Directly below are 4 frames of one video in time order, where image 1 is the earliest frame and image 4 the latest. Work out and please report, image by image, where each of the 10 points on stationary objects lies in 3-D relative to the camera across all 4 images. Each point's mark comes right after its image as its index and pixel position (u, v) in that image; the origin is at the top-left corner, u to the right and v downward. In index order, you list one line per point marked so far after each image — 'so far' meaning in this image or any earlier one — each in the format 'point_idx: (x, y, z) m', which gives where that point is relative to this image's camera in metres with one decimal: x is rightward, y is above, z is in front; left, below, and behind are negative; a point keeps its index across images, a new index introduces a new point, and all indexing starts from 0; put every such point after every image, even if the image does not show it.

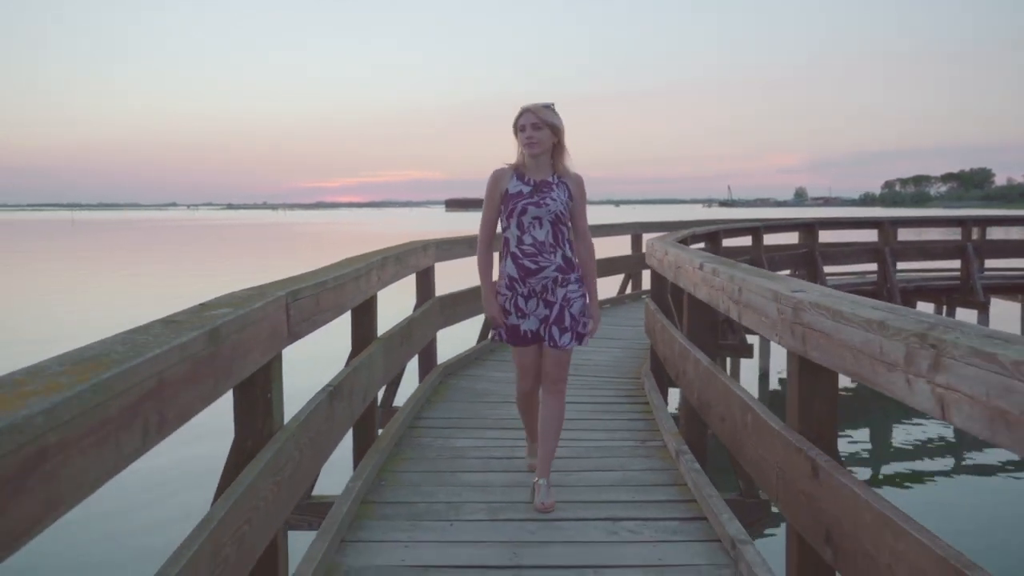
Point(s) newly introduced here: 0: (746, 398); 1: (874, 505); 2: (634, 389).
0: (+0.8, -0.4, +2.5) m
1: (+0.8, -0.5, +1.7) m
2: (+0.8, -0.6, +5.1) m
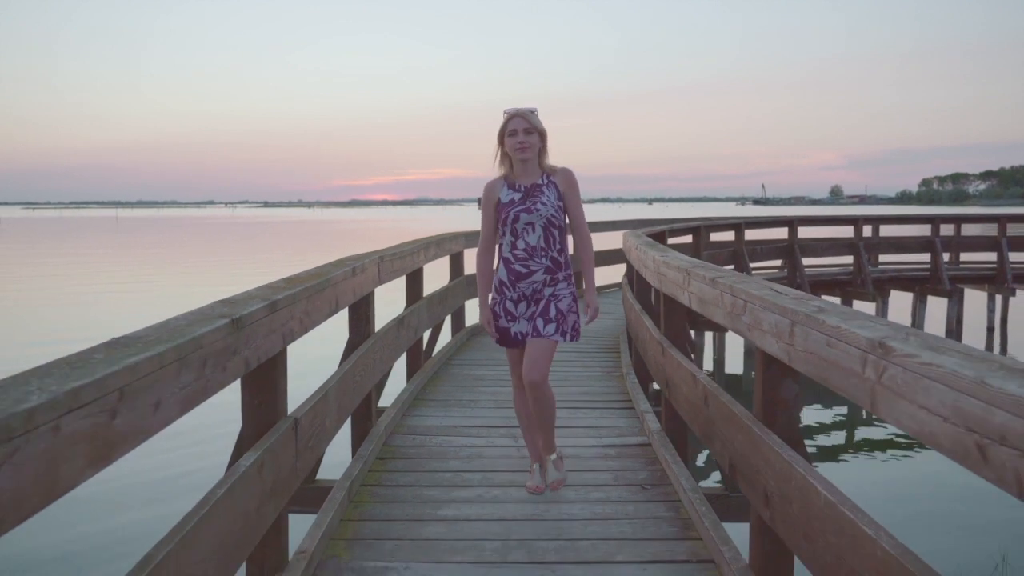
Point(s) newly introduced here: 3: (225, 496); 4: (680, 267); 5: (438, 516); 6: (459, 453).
0: (+0.8, -0.2, +4.2) m
1: (+0.7, -0.3, +3.4) m
2: (+0.9, -0.5, +6.8) m
3: (-0.7, -0.5, +1.7) m
4: (+0.7, +0.1, +3.3) m
5: (-0.3, -0.9, +3.1) m
6: (-0.3, -0.8, +3.9) m
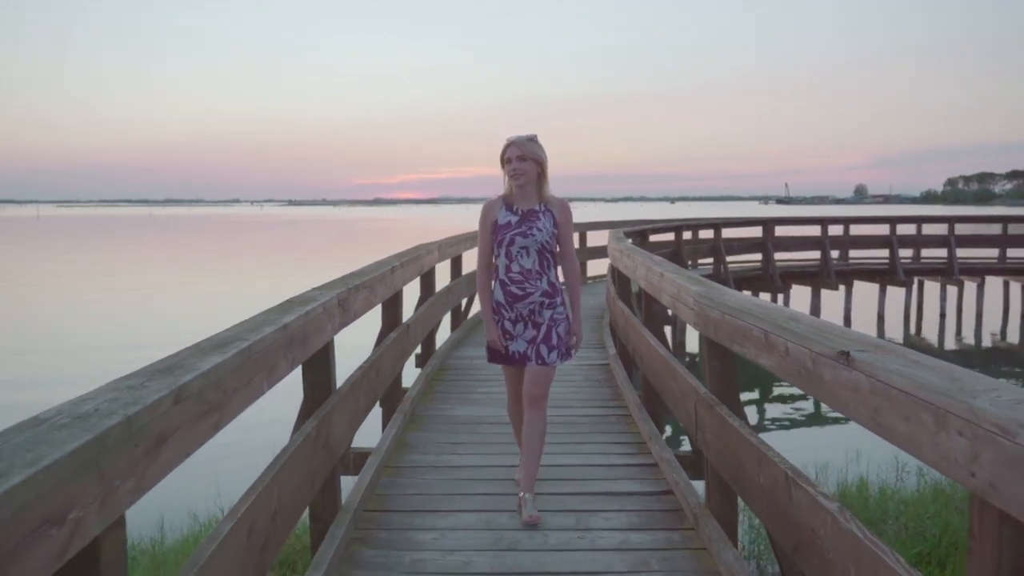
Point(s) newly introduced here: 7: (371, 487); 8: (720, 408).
0: (+0.8, 0.0, +6.4) m
1: (+0.8, -0.1, +5.6) m
2: (+1.0, -0.3, +9.0) m
3: (-0.6, -0.3, +4.0) m
4: (+0.8, +0.3, +5.5) m
5: (-0.2, -0.7, +5.4) m
6: (-0.2, -0.6, +6.1) m
7: (-0.6, -0.9, +3.4) m
8: (+0.7, -0.4, +2.8) m
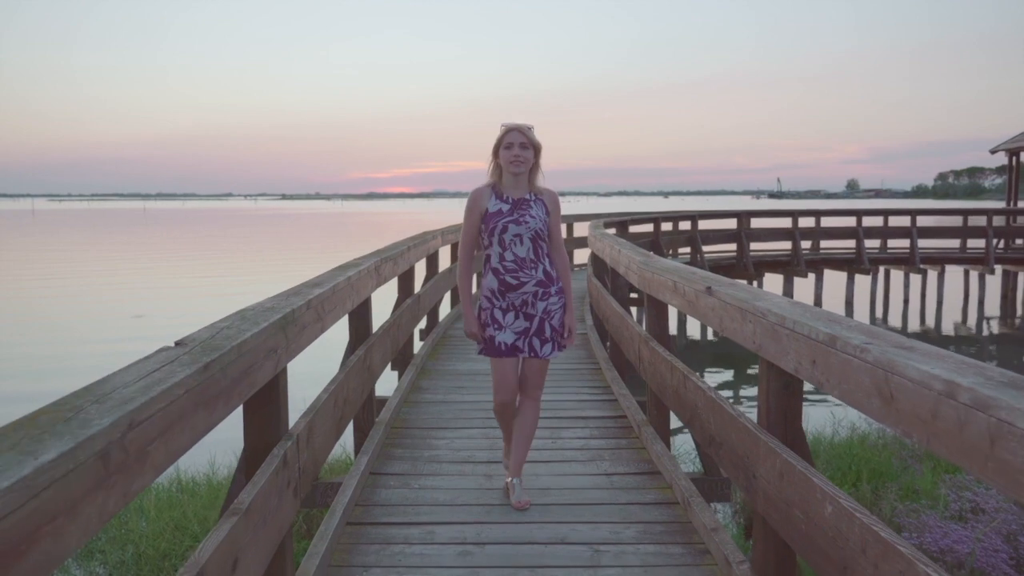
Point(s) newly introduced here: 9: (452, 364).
0: (+0.8, +0.2, +7.5) m
1: (+0.7, 0.0, +6.6) m
2: (+0.9, -0.1, +10.1) m
3: (-0.7, -0.2, +5.0) m
4: (+0.7, +0.4, +6.6) m
5: (-0.3, -0.5, +6.4) m
6: (-0.3, -0.4, +7.2) m
7: (-0.7, -0.7, +4.5) m
8: (+0.7, -0.3, +3.8) m
9: (-0.4, -0.6, +5.9) m
